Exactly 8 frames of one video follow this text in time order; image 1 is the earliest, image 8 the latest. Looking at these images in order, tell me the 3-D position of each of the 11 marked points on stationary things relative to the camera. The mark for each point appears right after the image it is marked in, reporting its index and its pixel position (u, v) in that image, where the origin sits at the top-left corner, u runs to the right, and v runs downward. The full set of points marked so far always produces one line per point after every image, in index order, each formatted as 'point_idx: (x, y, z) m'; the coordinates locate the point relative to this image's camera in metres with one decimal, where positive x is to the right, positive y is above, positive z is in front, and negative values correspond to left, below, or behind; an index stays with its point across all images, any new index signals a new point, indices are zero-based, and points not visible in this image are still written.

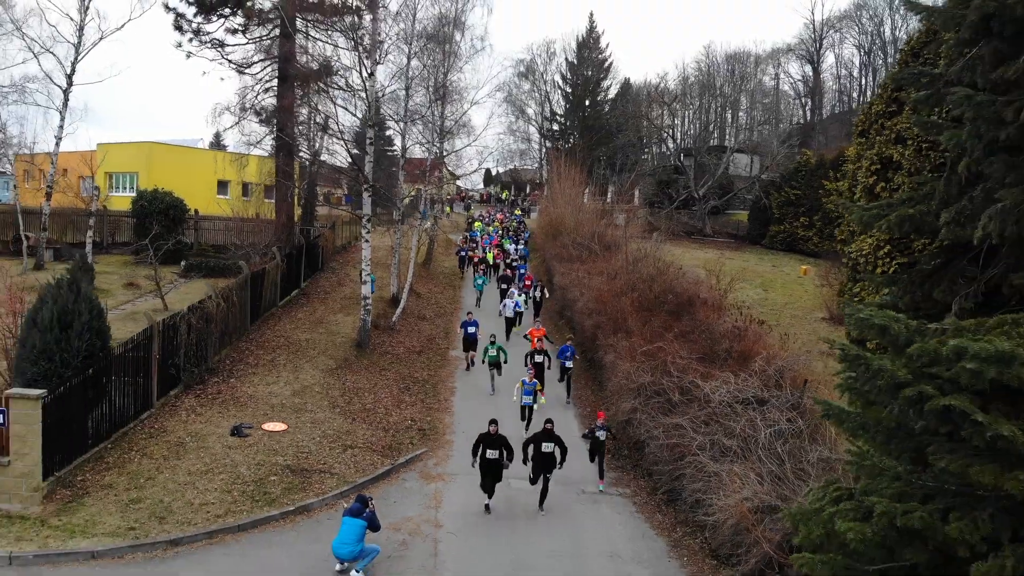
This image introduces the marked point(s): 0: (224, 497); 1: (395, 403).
0: (-3.4, -2.5, +10.1) m
1: (-2.0, -2.0, +14.4) m
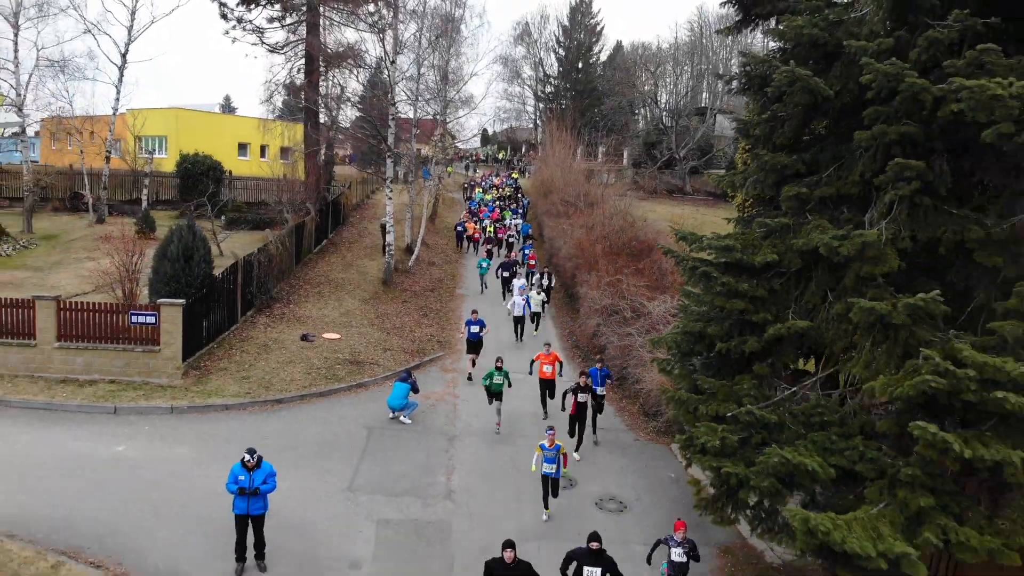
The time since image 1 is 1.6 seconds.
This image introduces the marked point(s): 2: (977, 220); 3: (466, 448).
0: (-3.5, -1.6, +14.1) m
1: (-2.1, -0.8, +18.4) m
2: (+3.8, +0.6, +6.8) m
3: (-0.6, -2.6, +12.2) m
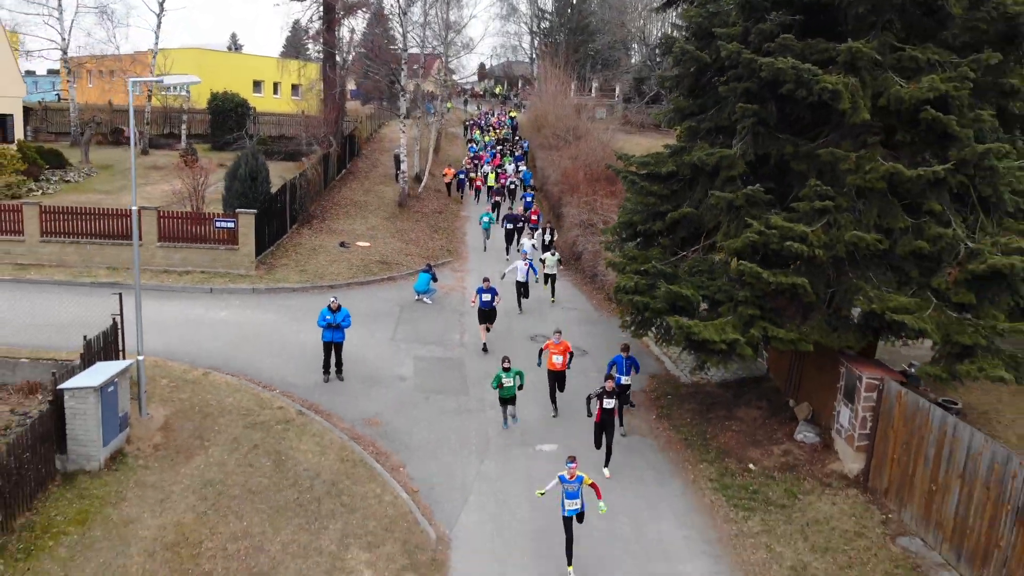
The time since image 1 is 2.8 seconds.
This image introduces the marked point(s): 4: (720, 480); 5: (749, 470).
0: (-3.6, +0.3, +18.2) m
1: (-2.3, +1.4, +22.4) m
2: (+3.7, +1.9, +10.7) m
3: (-0.7, -0.8, +16.4) m
4: (+2.9, -2.7, +11.6) m
5: (+3.3, -2.6, +11.5) m
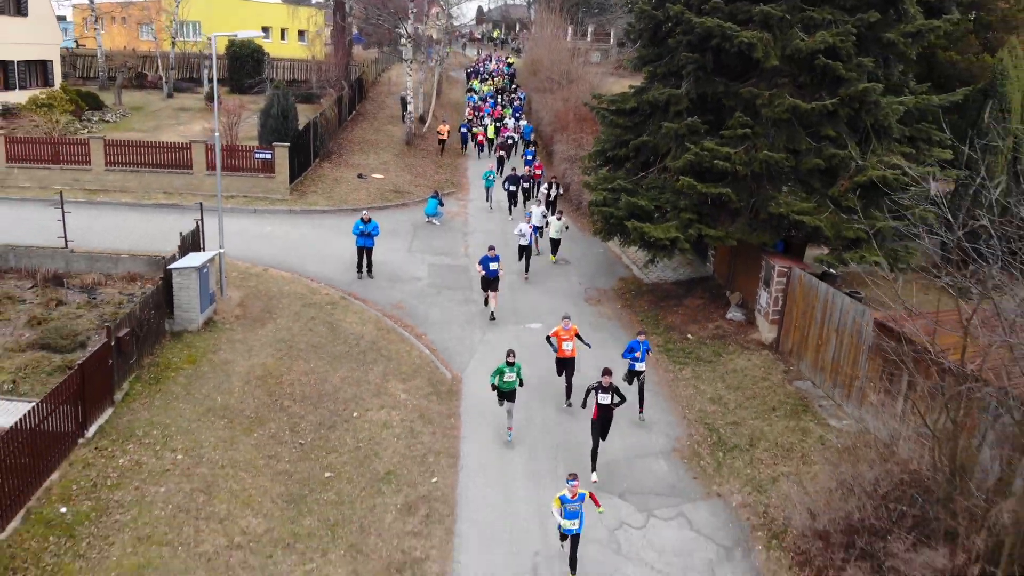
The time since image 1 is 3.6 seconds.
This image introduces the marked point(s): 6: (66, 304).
0: (-3.7, +2.4, +21.3) m
1: (-2.4, +3.7, +25.5) m
2: (+3.6, +3.5, +13.8) m
3: (-0.9, +1.1, +19.6) m
4: (+2.8, -1.1, +14.9) m
5: (+3.2, -1.0, +14.9) m
6: (-7.4, -0.3, +13.6) m
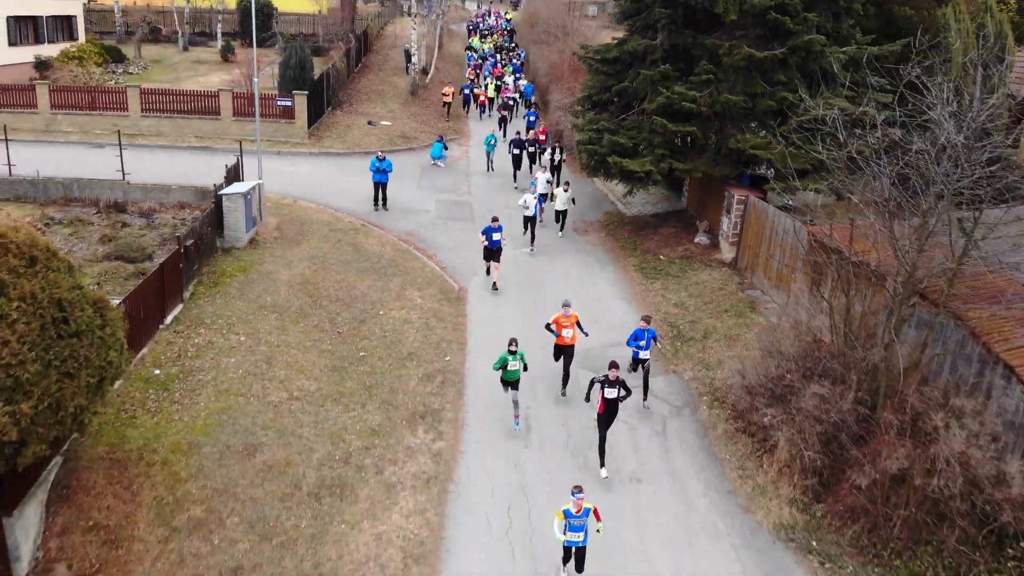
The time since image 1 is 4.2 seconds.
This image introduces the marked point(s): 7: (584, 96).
0: (-3.8, +4.2, +23.5) m
1: (-2.5, +5.8, +27.6) m
2: (+3.6, +4.9, +15.9) m
3: (-0.9, +2.9, +21.9) m
4: (+2.8, +0.4, +17.3) m
5: (+3.2, +0.6, +17.3) m
6: (-7.5, +1.2, +15.9) m
7: (+1.6, +4.2, +18.1) m
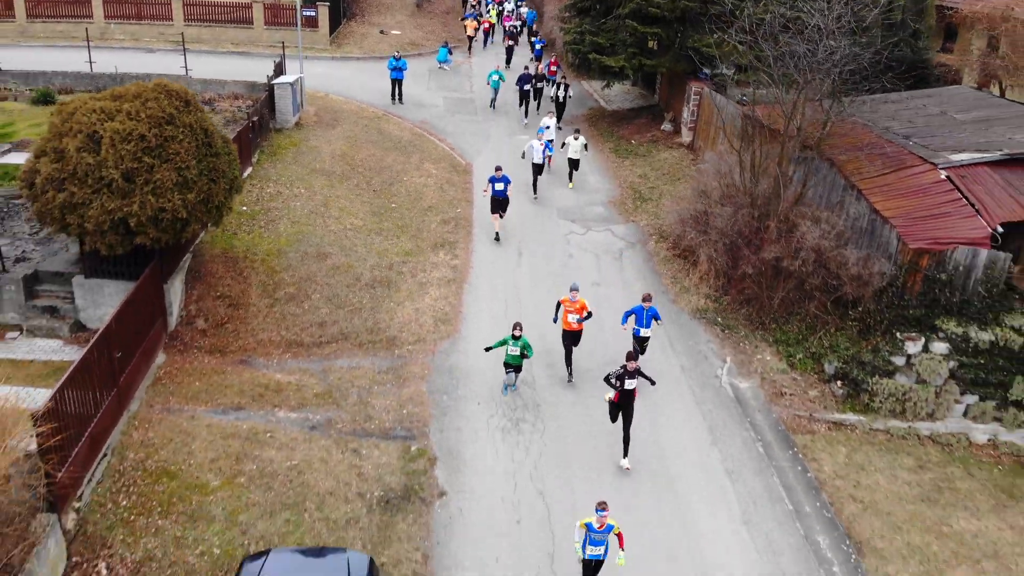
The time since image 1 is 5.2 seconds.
0: (-3.9, +7.9, +26.9) m
1: (-2.6, +9.8, +30.9) m
2: (+3.5, +8.0, +19.3) m
3: (-1.0, +6.4, +25.4) m
4: (+2.7, +3.6, +21.1) m
5: (+3.1, +3.7, +21.0) m
6: (-7.6, +4.2, +19.6) m
7: (+1.5, +7.4, +21.5) m
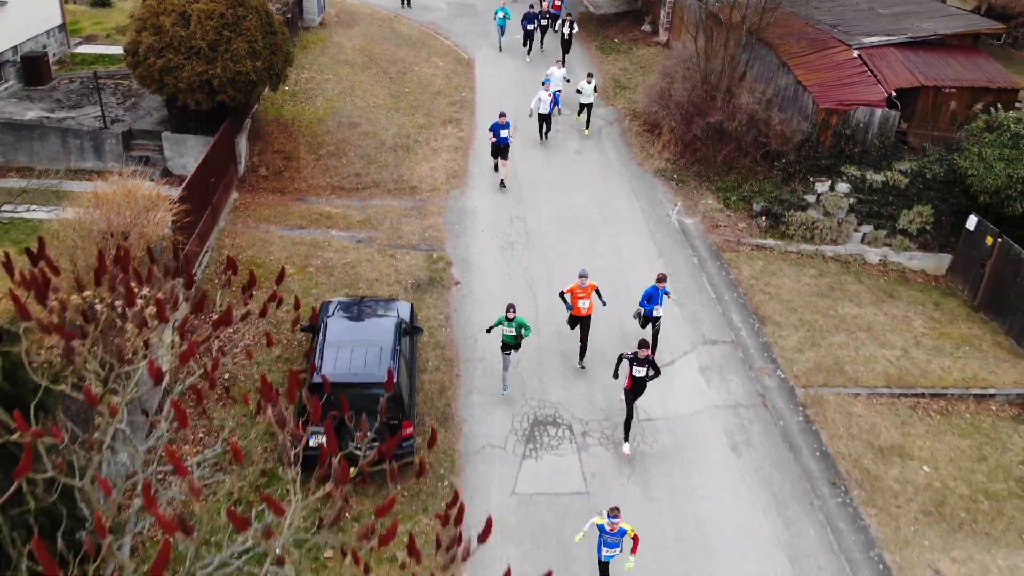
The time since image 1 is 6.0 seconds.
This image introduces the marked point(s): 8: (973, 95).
0: (-4.1, +11.9, +29.6) m
1: (-2.7, +14.1, +33.4) m
2: (+3.3, +11.3, +22.0) m
3: (-1.2, +10.3, +28.2) m
4: (+2.6, +7.1, +24.2) m
5: (+3.0, +7.2, +24.1) m
6: (-7.7, +7.6, +22.6) m
7: (+1.4, +11.0, +24.2) m
8: (+9.1, +3.8, +16.1) m
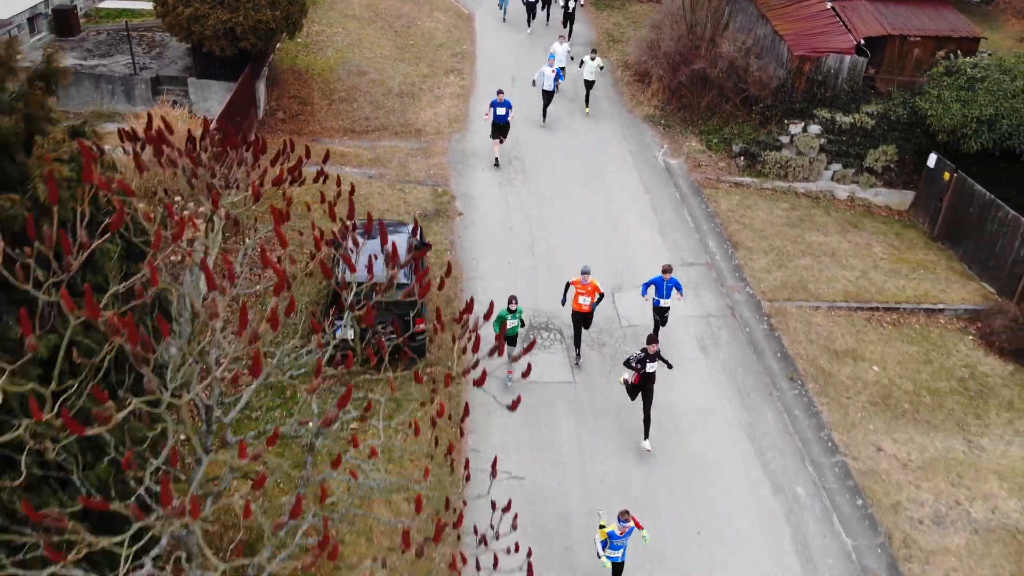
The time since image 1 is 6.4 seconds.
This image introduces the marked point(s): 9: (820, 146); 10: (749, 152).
0: (-4.1, +13.7, +30.6) m
1: (-2.8, +16.1, +34.4) m
2: (+3.3, +13.0, +23.1) m
3: (-1.2, +12.1, +29.3) m
4: (+2.5, +8.8, +25.4) m
5: (+2.9, +8.9, +25.3) m
6: (-7.7, +9.2, +23.8) m
7: (+1.3, +12.7, +25.3) m
8: (+9.0, +5.2, +17.4) m
9: (+6.6, +3.0, +17.4) m
10: (+5.1, +3.0, +17.7) m
